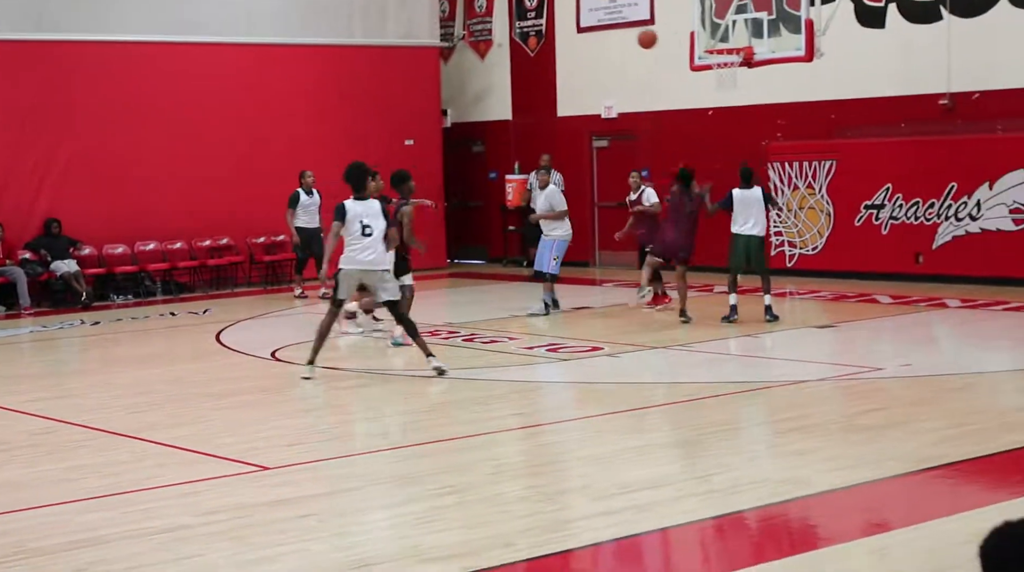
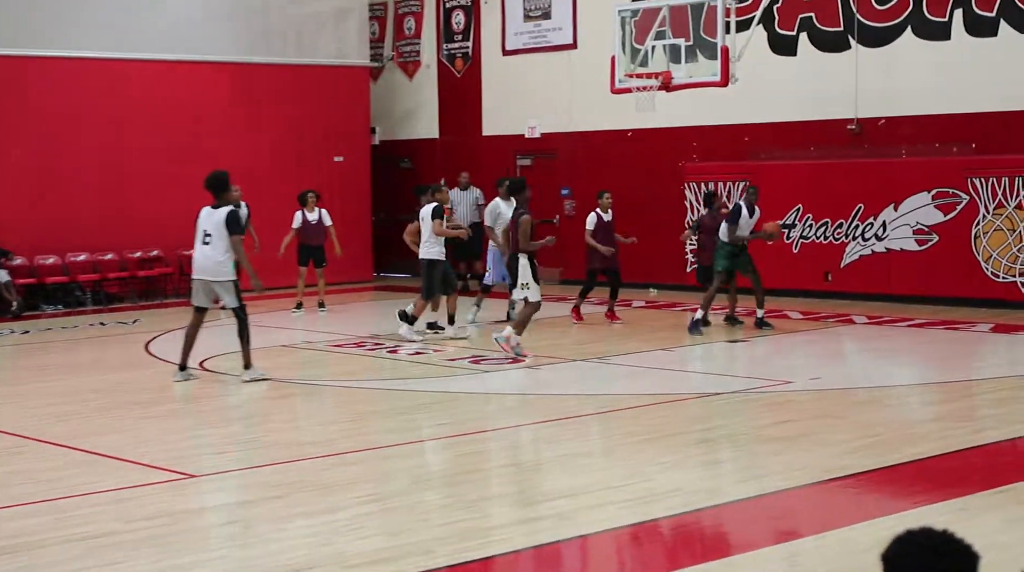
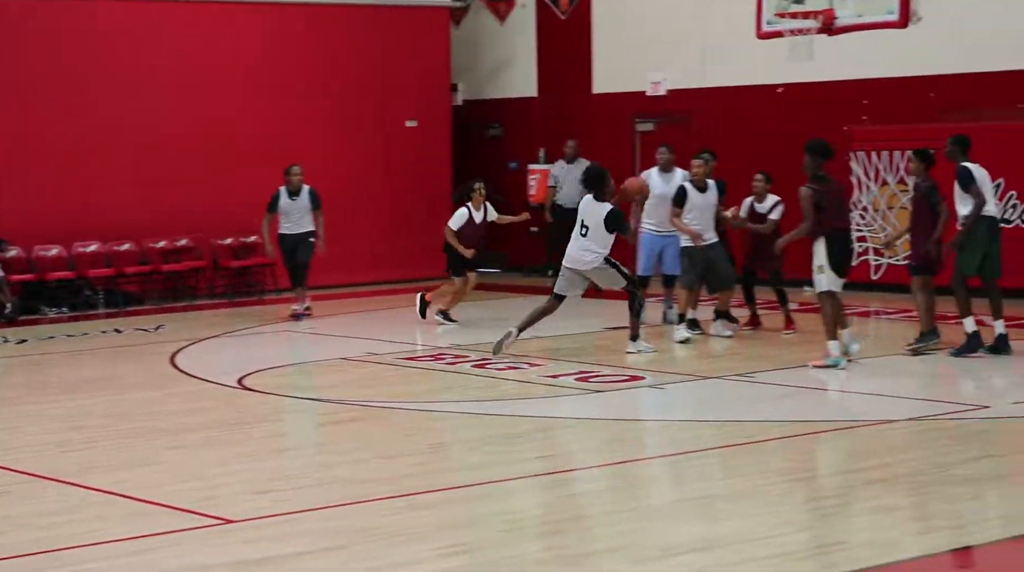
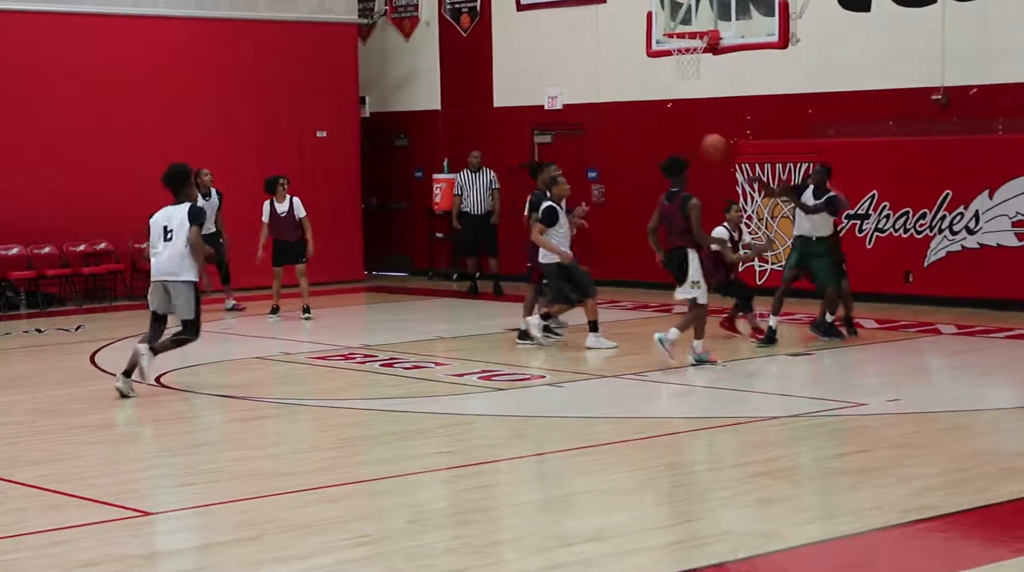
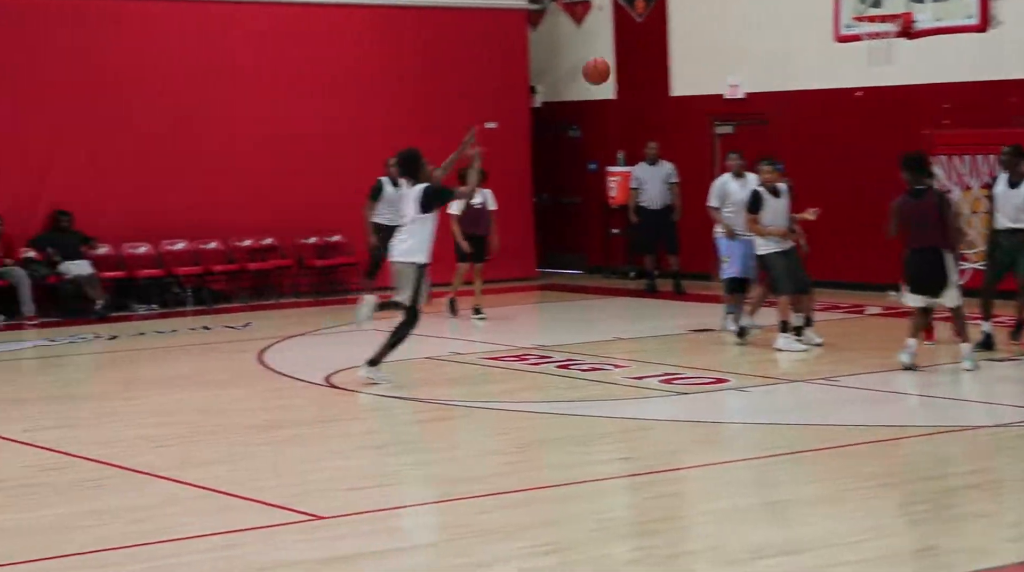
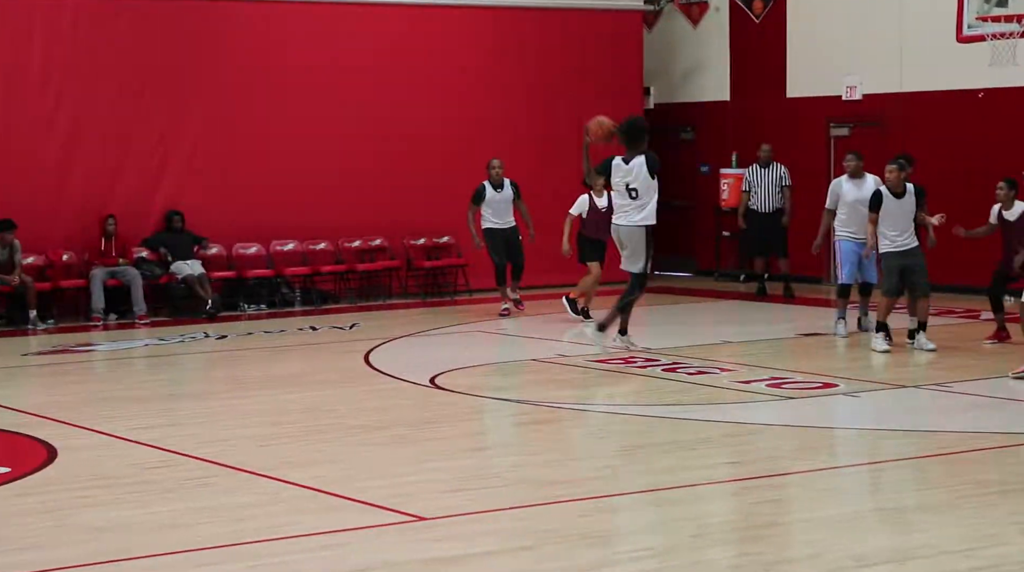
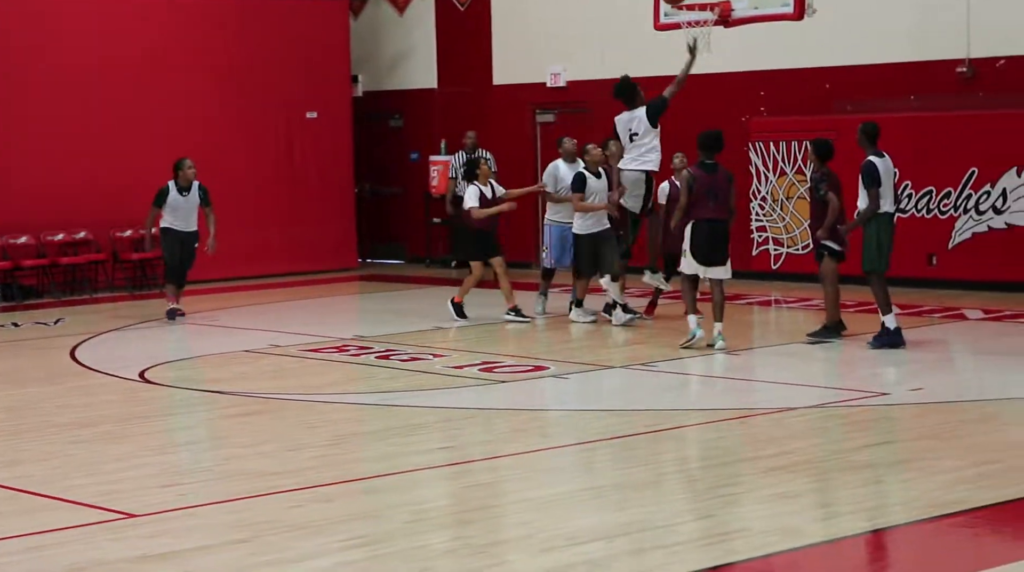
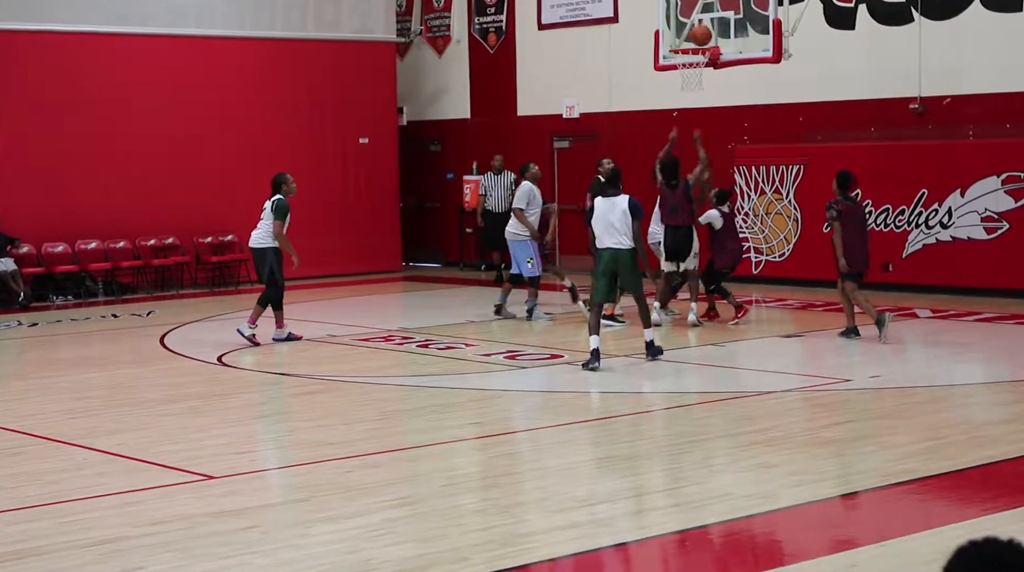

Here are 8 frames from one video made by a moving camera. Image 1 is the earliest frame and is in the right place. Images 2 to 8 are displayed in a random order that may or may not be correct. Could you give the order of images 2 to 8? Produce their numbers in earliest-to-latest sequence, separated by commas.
2, 4, 5, 6, 3, 7, 8
